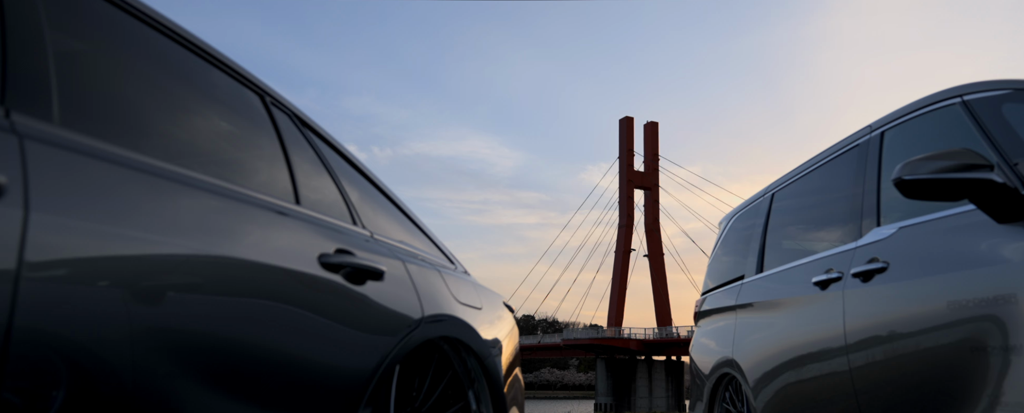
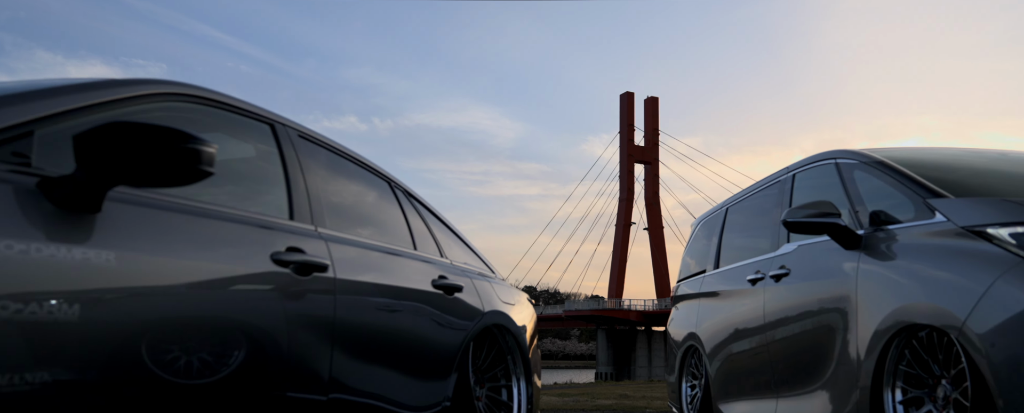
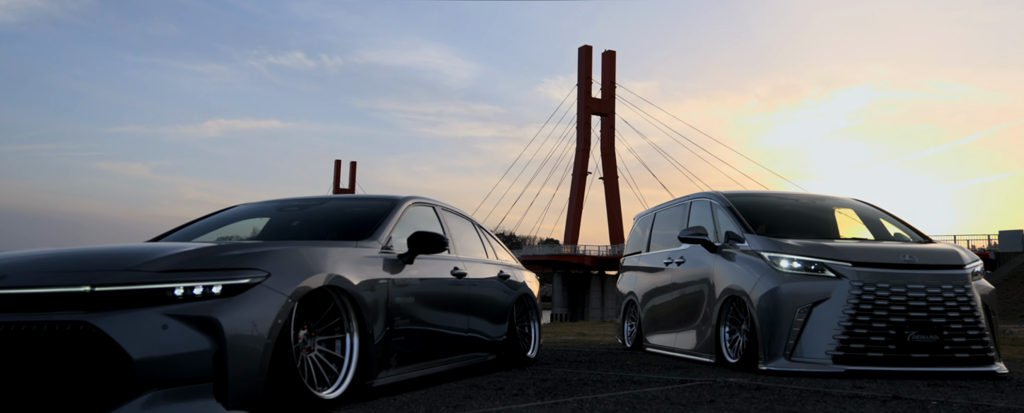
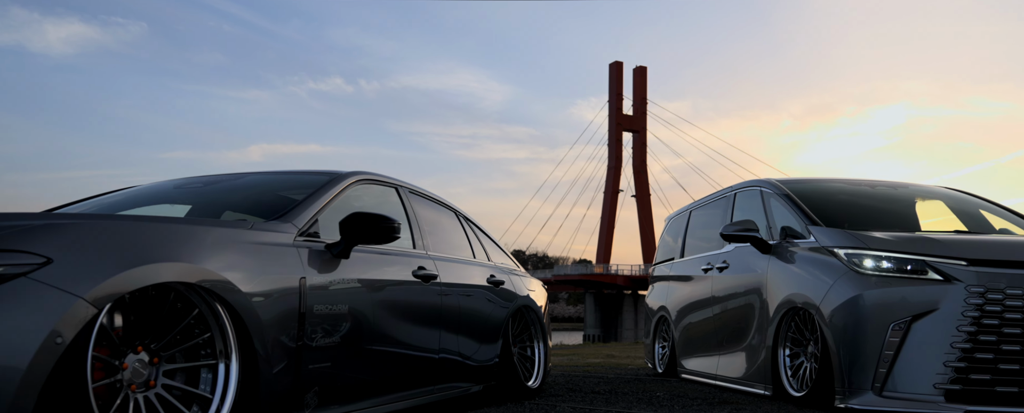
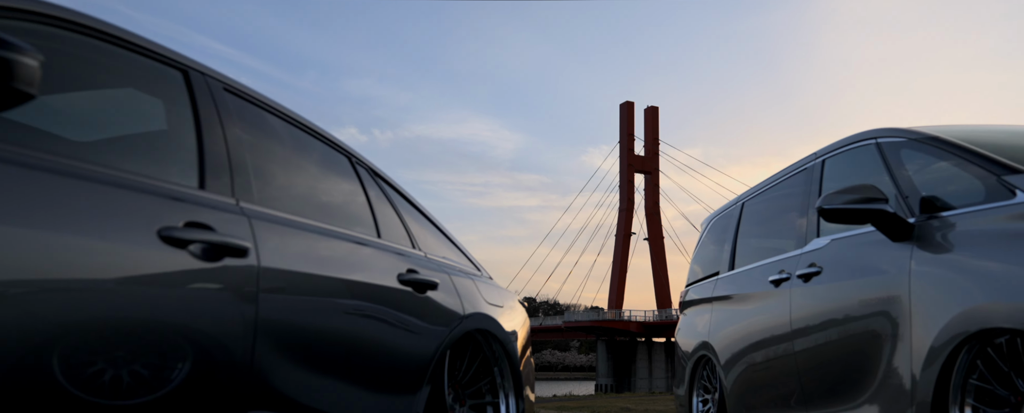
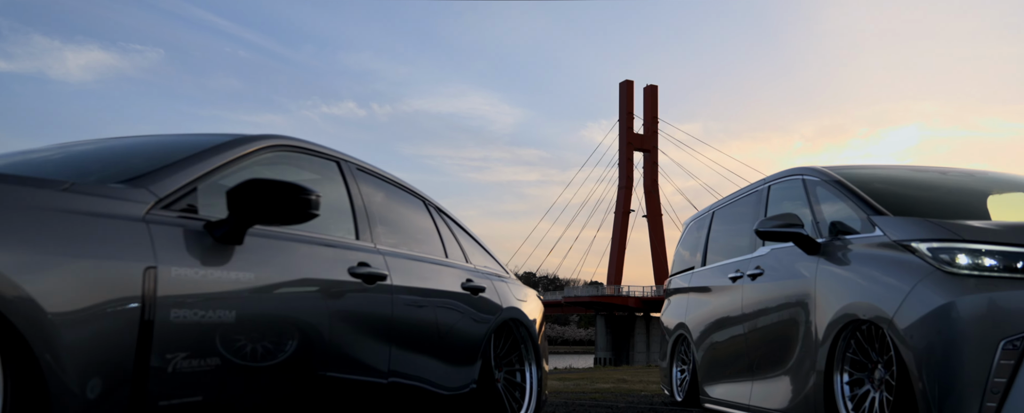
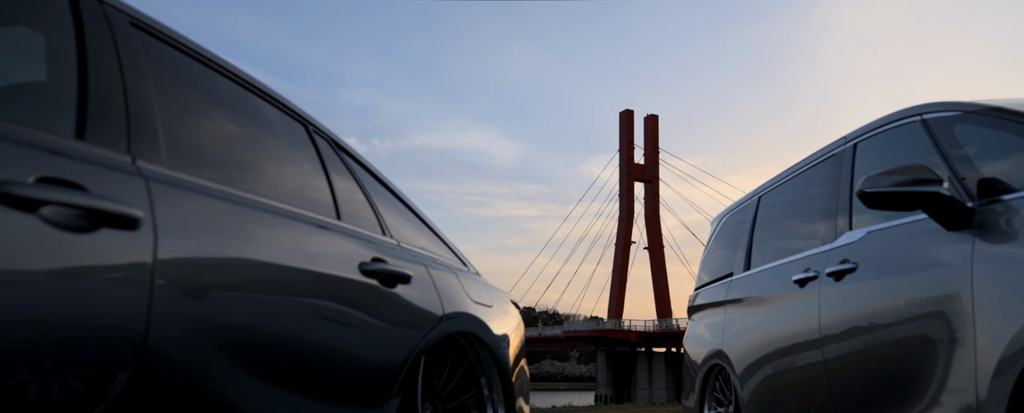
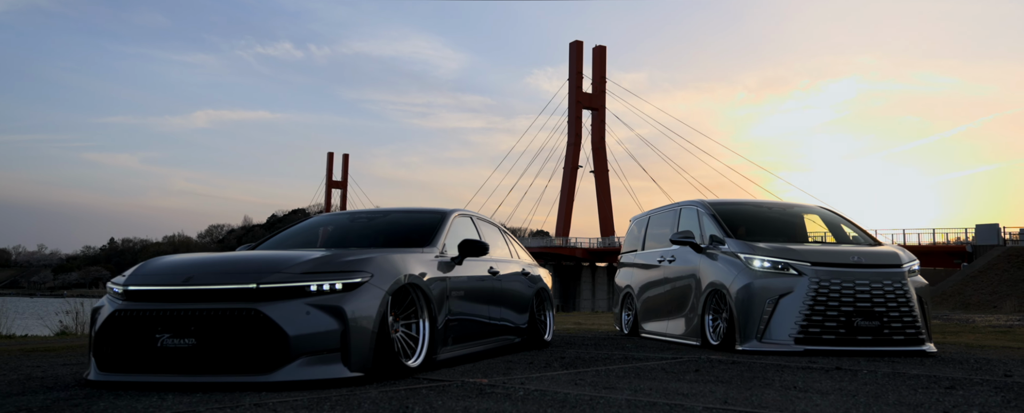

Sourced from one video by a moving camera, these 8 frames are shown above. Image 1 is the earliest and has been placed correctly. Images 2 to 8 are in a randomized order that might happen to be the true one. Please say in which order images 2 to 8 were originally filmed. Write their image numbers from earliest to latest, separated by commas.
7, 5, 2, 6, 4, 3, 8
